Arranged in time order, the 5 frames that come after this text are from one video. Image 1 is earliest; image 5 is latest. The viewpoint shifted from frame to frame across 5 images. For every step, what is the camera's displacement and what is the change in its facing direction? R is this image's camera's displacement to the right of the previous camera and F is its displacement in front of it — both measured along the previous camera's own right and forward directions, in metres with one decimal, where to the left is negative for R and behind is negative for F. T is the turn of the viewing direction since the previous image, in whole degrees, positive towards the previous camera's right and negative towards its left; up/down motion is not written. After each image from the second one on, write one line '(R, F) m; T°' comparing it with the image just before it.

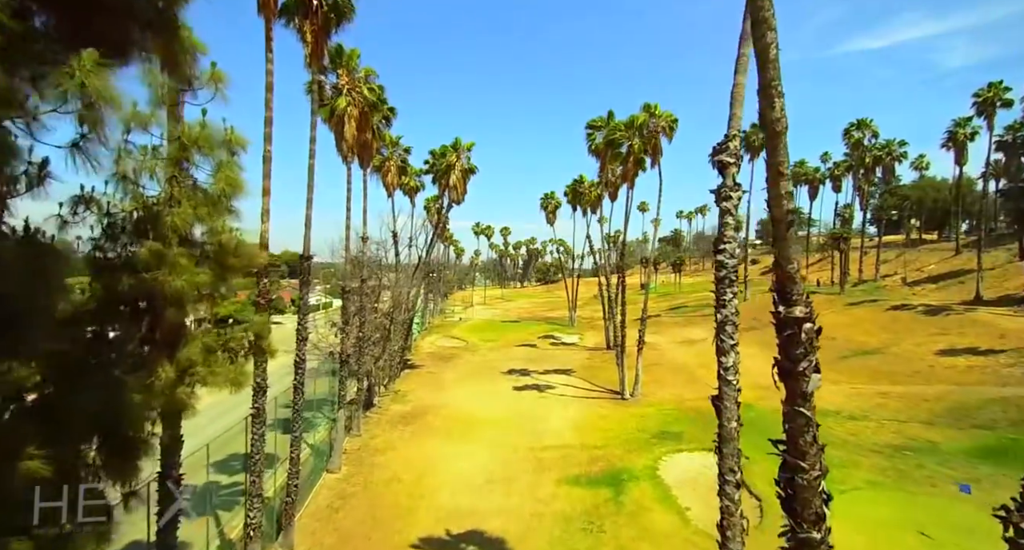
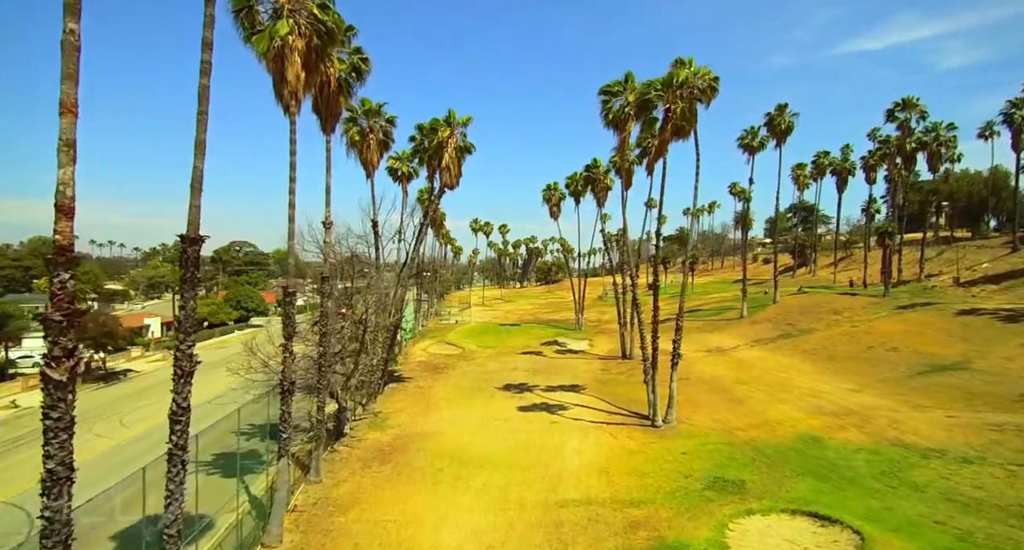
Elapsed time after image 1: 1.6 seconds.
(-0.3, +5.5) m; 0°
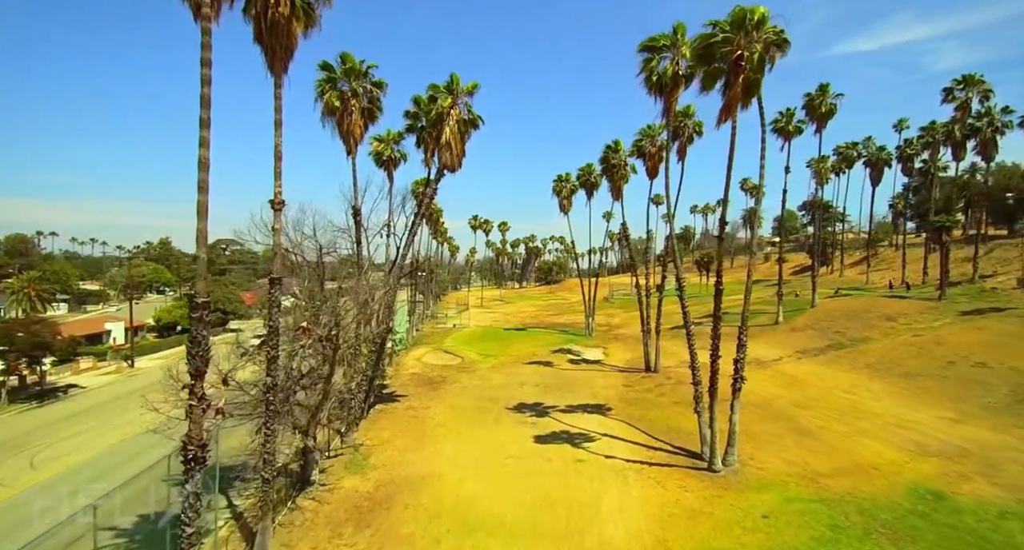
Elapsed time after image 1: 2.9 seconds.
(-0.8, +5.1) m; 0°
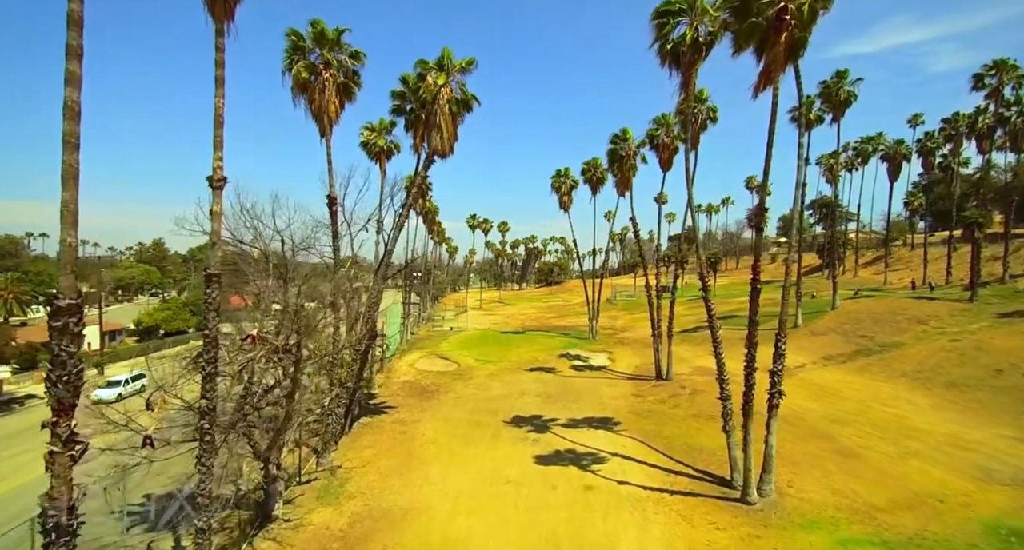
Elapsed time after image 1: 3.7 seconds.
(+0.1, +2.6) m; 0°
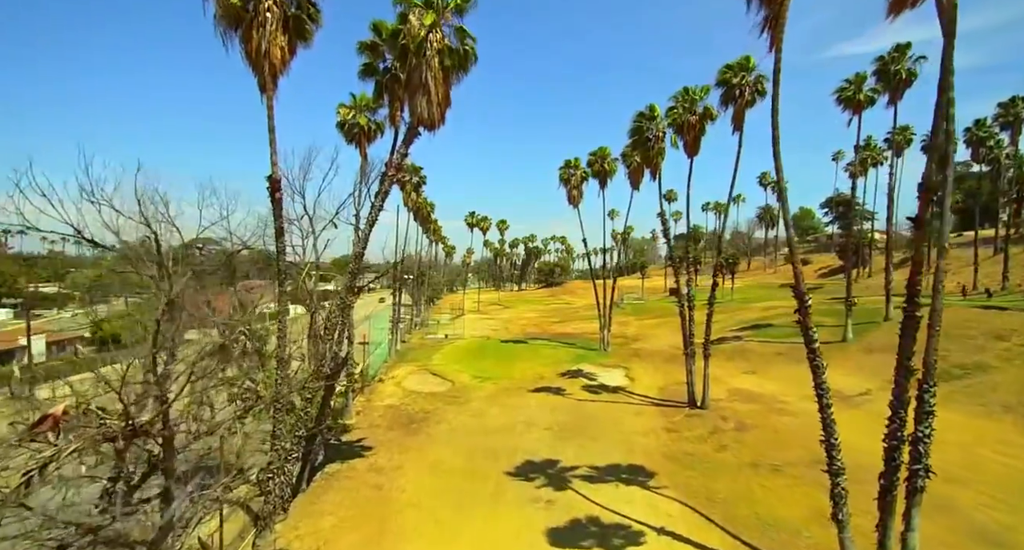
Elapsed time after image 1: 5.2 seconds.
(-0.4, +5.1) m; 0°
